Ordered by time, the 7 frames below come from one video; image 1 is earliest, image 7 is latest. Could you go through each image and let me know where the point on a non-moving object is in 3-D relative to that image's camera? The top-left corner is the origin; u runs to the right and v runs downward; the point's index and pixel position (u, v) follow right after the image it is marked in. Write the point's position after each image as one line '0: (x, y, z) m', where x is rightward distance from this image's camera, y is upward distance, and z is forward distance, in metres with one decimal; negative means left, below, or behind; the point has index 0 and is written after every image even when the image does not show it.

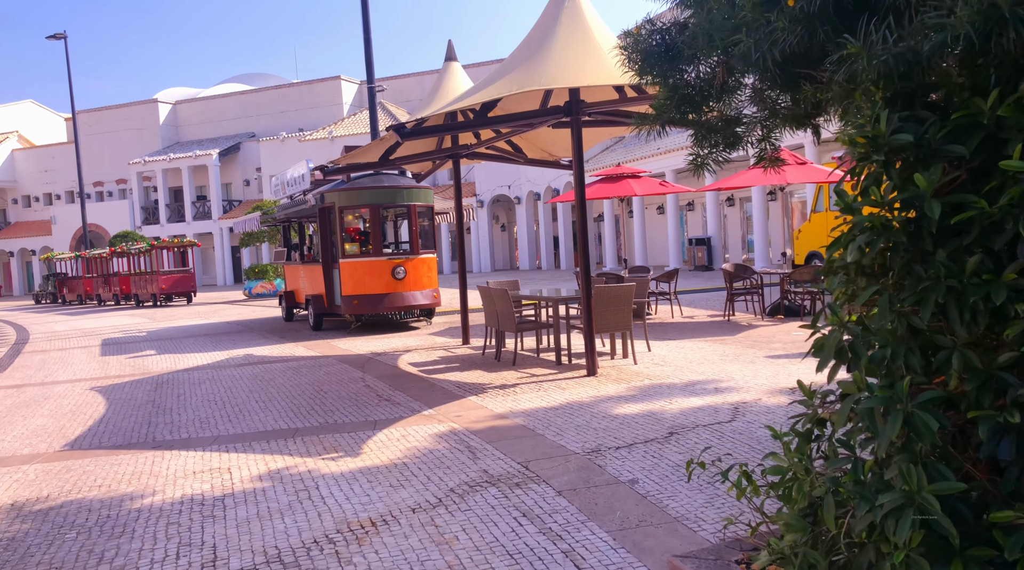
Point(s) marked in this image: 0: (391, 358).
0: (-1.6, -1.0, +11.6) m
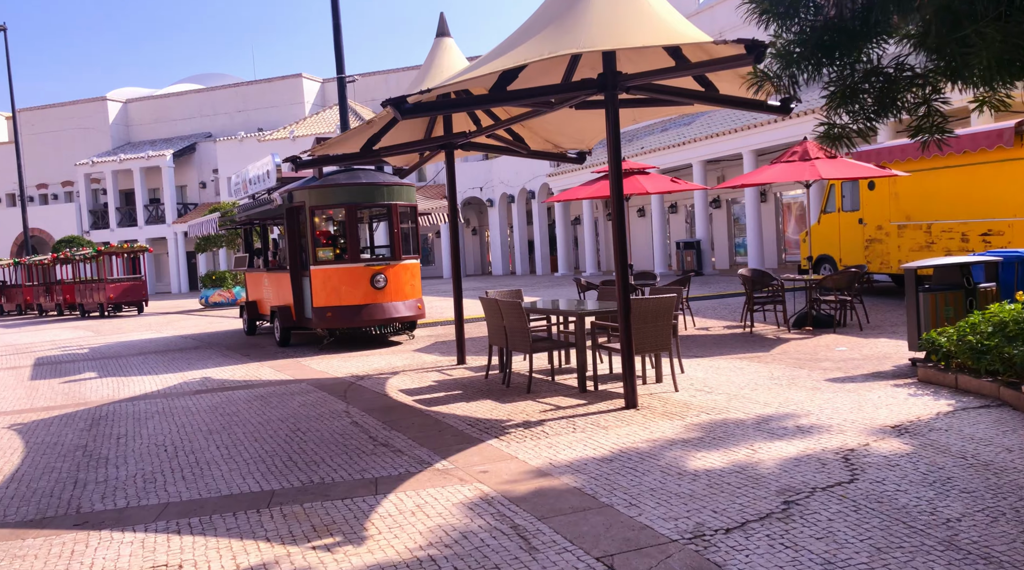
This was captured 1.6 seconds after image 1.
0: (-1.5, -1.1, +9.9) m
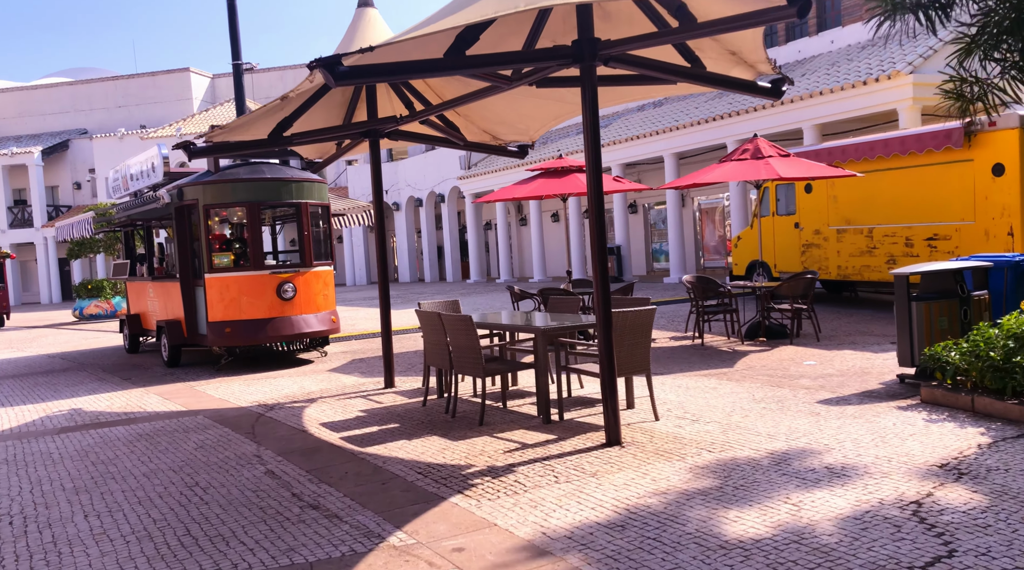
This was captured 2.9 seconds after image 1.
0: (-2.1, -1.2, +8.3) m
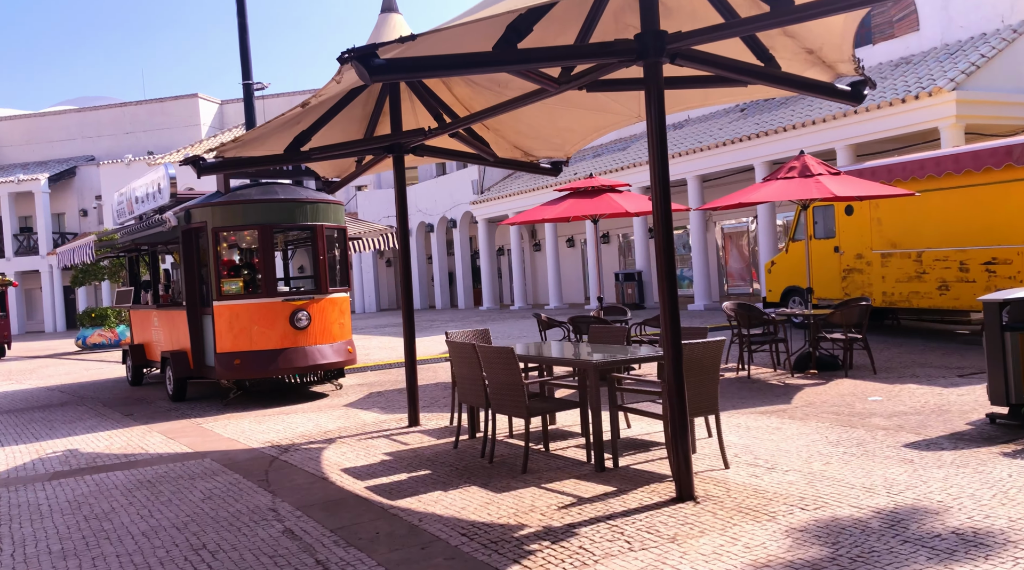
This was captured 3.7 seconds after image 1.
0: (-1.7, -1.5, +7.5) m
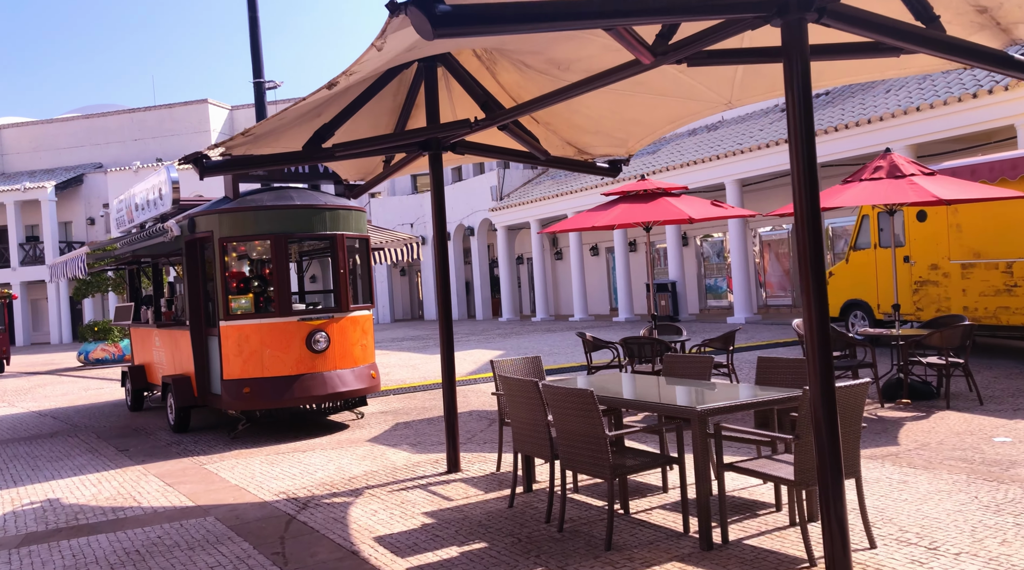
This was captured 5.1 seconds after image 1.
0: (-1.2, -1.6, +6.1) m
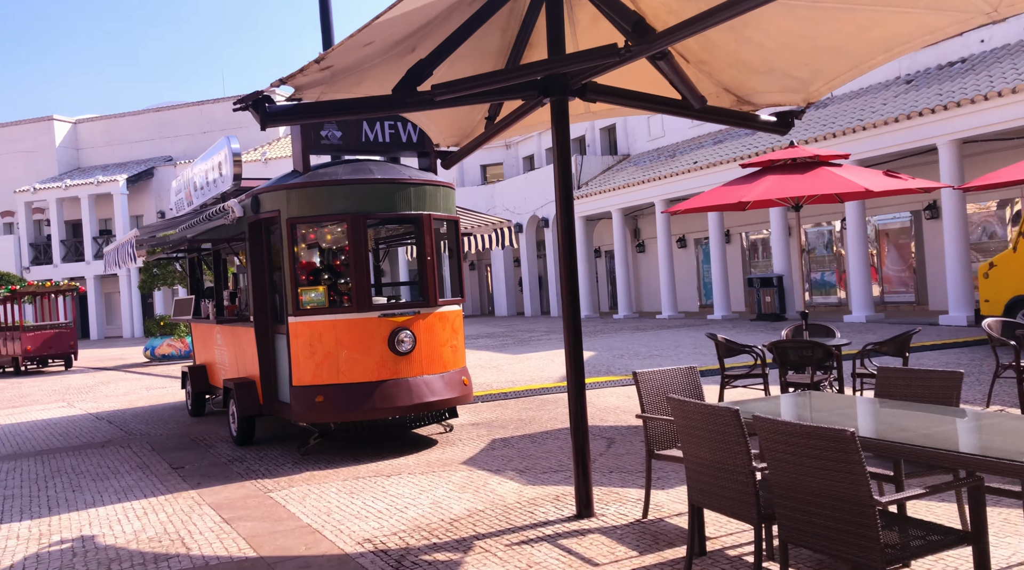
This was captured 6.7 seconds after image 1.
0: (-0.4, -1.5, +4.4) m
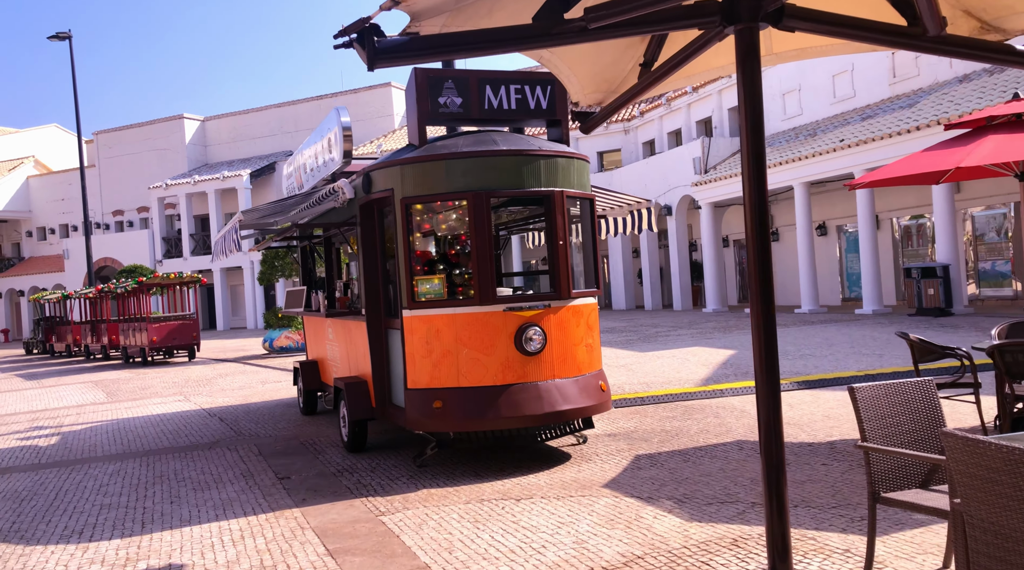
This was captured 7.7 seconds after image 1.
0: (+0.3, -1.5, +3.2) m
